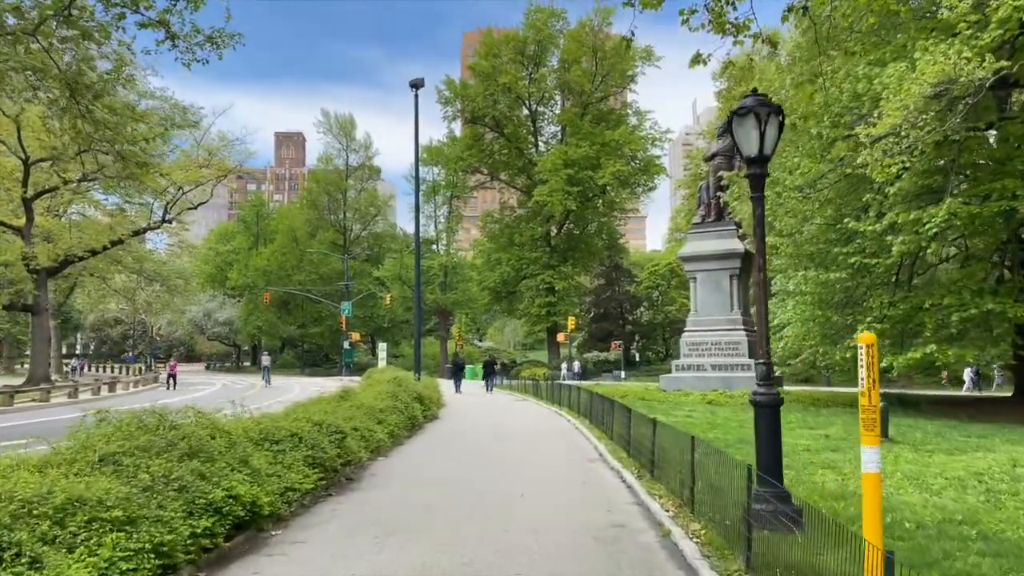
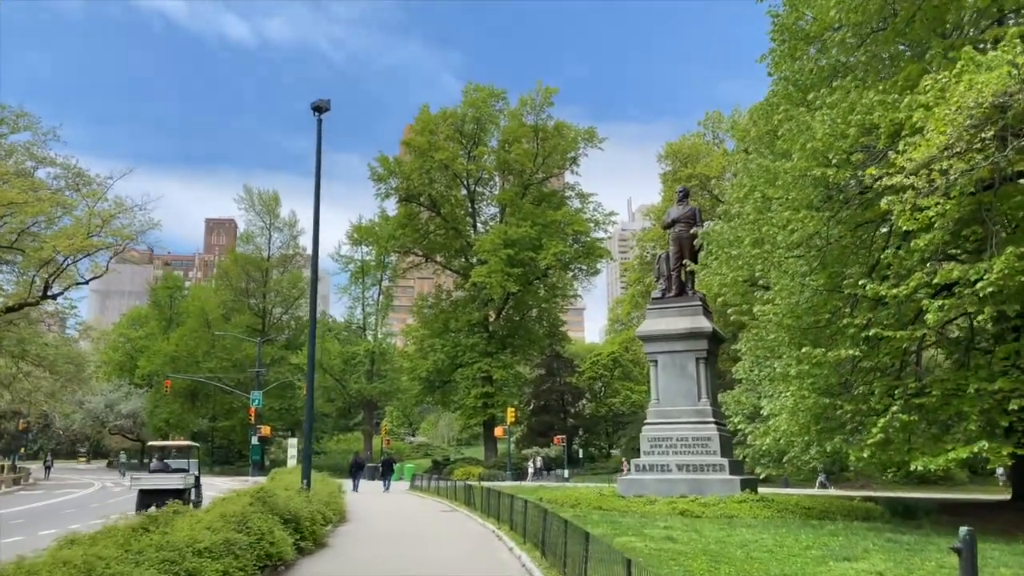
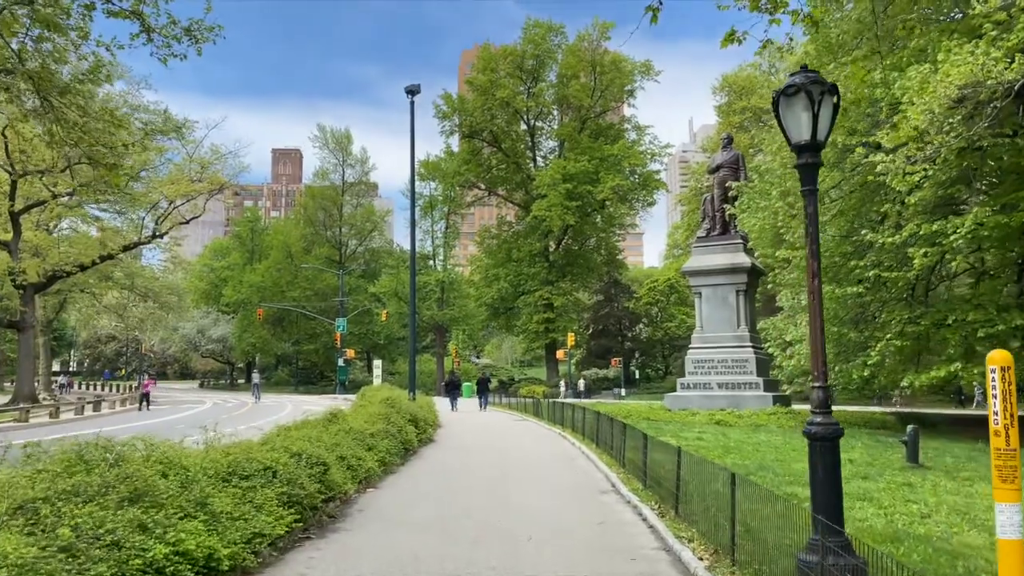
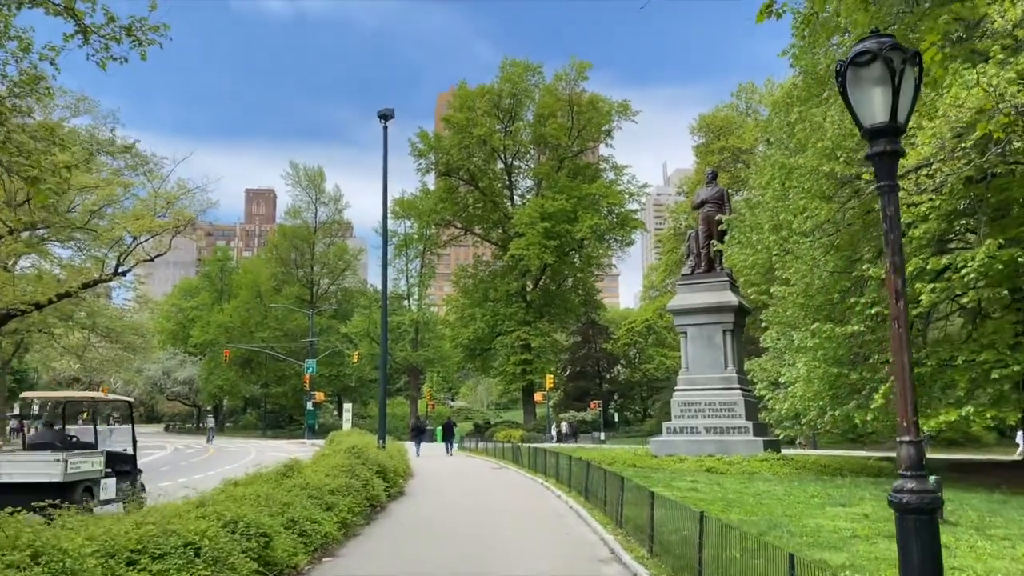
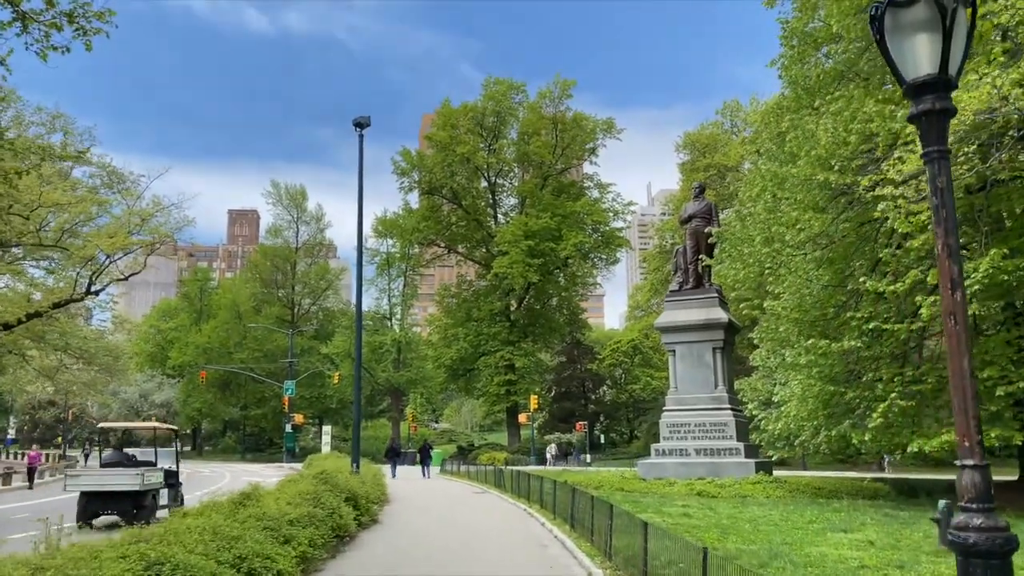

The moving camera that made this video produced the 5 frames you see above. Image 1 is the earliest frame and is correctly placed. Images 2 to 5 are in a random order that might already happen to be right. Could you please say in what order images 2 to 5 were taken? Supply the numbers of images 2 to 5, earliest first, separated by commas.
3, 4, 5, 2
